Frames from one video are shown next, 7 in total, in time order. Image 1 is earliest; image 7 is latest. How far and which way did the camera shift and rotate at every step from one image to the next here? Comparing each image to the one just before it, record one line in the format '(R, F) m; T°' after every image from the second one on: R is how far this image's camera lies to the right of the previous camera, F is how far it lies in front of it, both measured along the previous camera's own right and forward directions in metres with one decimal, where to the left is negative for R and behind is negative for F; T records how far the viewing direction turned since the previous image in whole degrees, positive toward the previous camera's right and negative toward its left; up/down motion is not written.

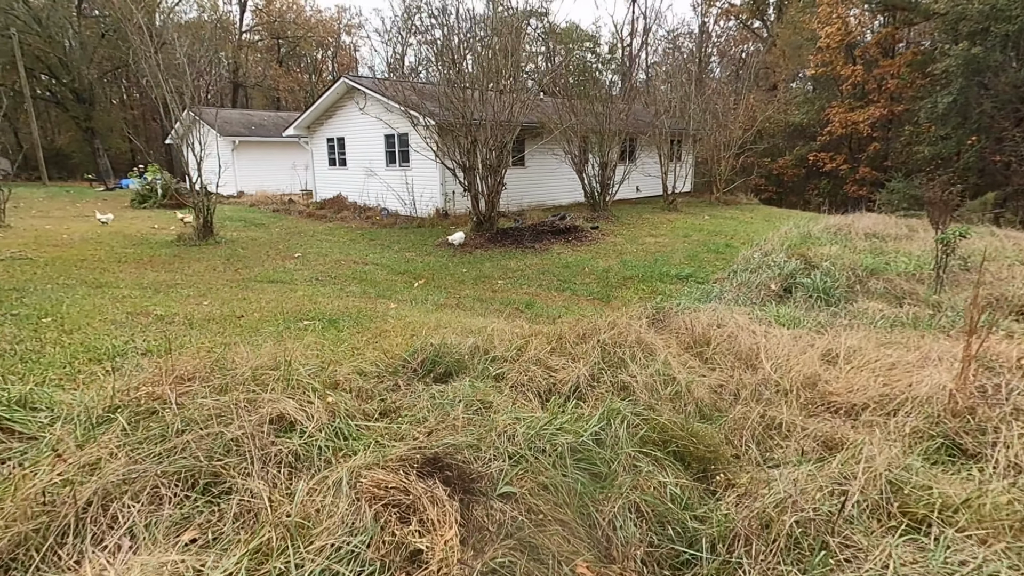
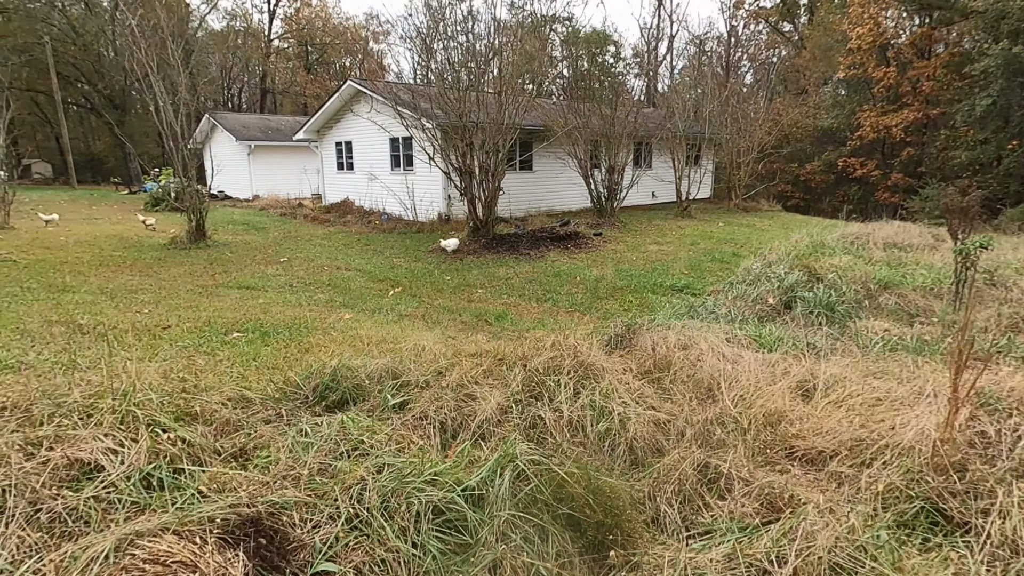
(+0.5, +0.4) m; -3°
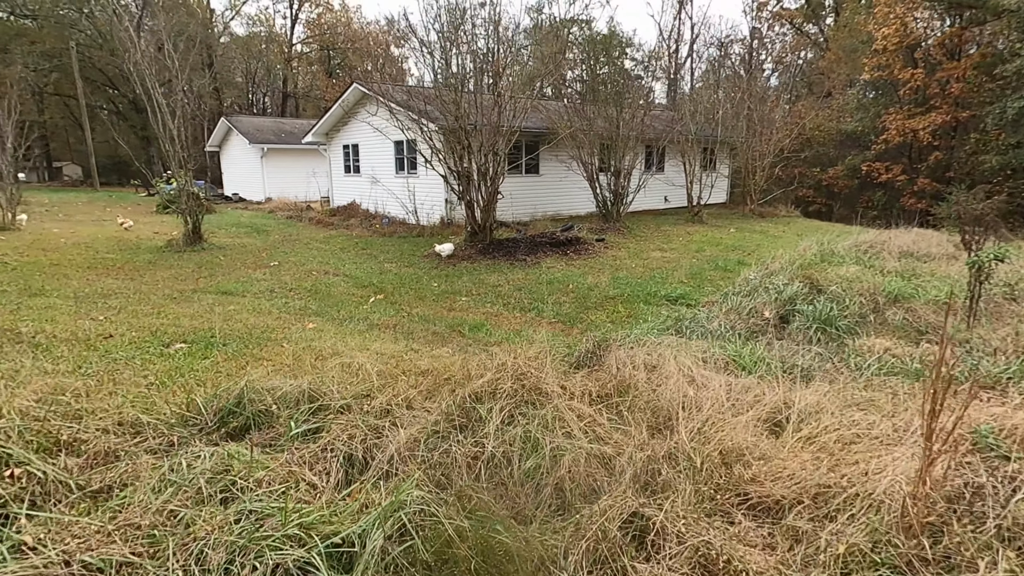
(+0.4, +0.3) m; -2°
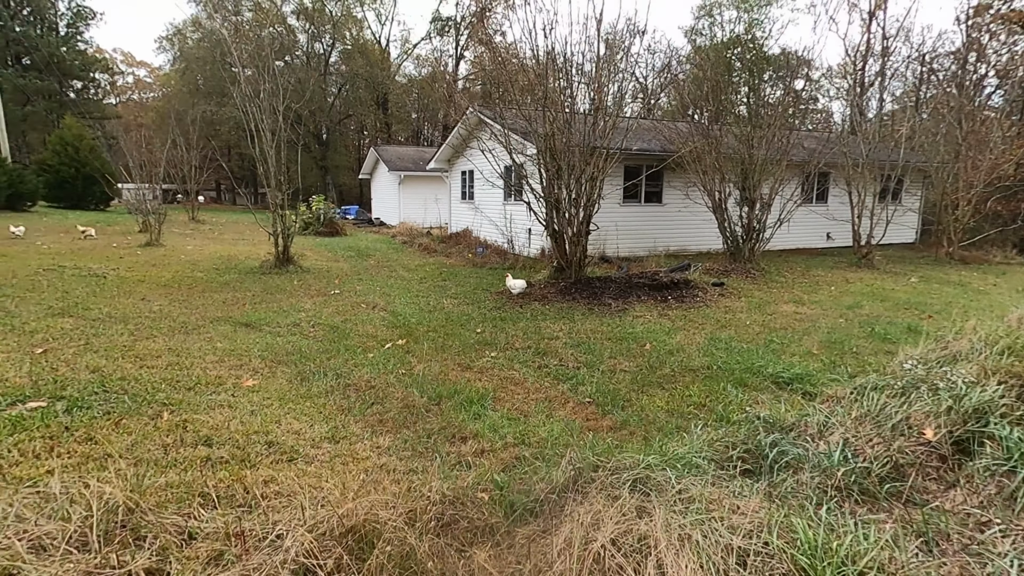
(+0.8, +1.4) m; -16°
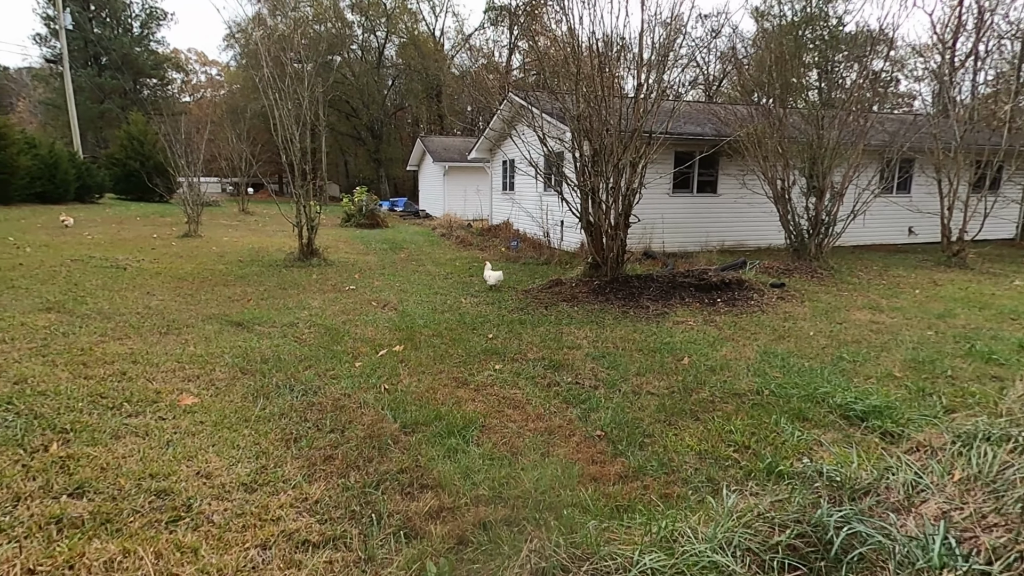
(+0.3, +0.7) m; -6°
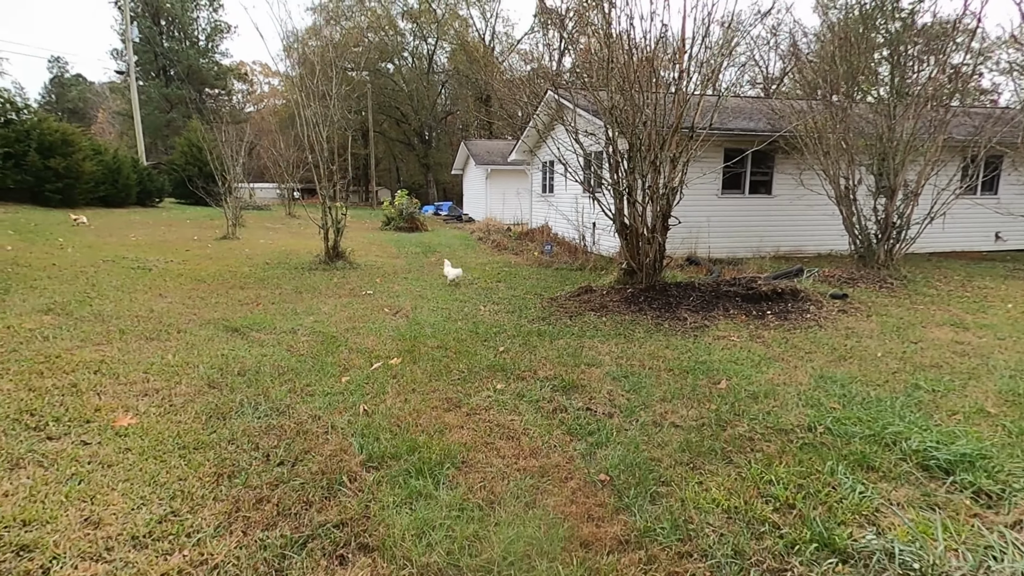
(+0.3, +0.5) m; -5°
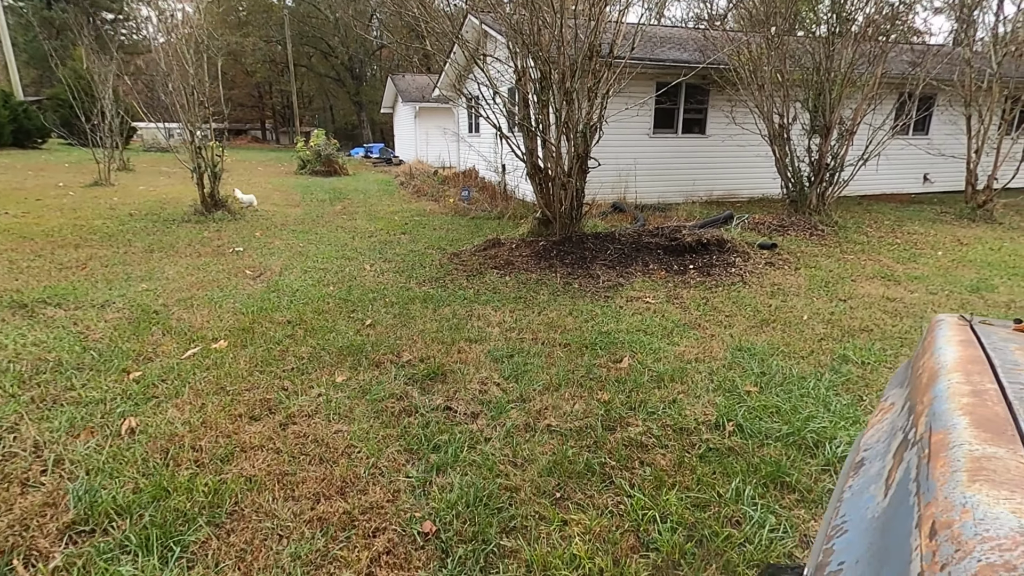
(+0.5, +0.7) m; +5°
